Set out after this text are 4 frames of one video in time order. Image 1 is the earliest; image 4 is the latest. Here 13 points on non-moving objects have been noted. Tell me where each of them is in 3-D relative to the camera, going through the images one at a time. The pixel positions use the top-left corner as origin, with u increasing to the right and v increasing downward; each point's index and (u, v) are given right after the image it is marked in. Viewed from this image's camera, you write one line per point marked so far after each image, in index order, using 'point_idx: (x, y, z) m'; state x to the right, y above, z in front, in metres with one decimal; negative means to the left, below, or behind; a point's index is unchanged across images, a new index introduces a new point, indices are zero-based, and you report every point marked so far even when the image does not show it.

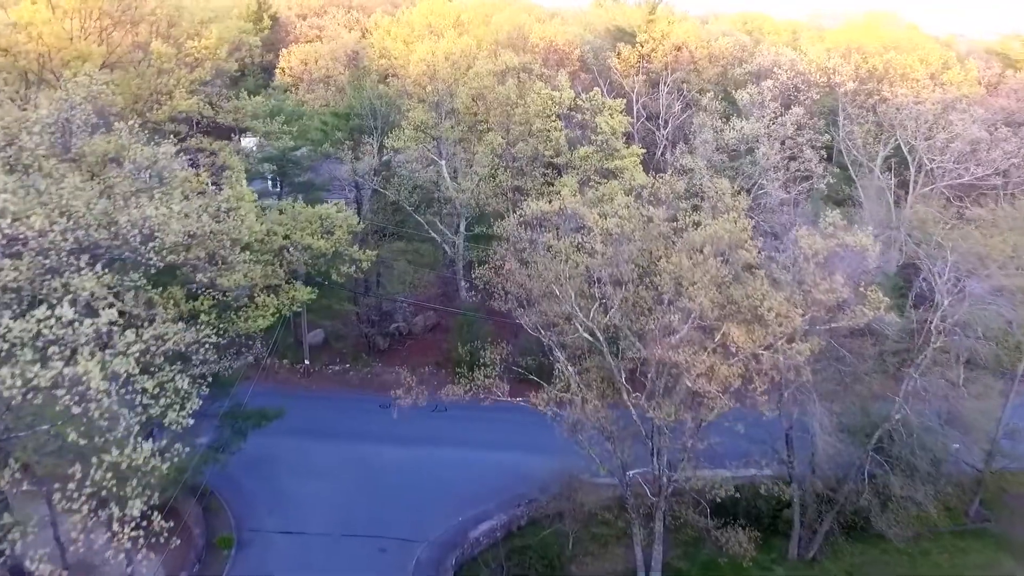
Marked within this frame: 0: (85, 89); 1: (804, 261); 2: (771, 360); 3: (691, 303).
0: (-6.1, +2.8, +10.8) m
1: (+4.6, +0.4, +11.8) m
2: (+3.9, -1.1, +11.4) m
3: (+2.7, -0.2, +11.3) m
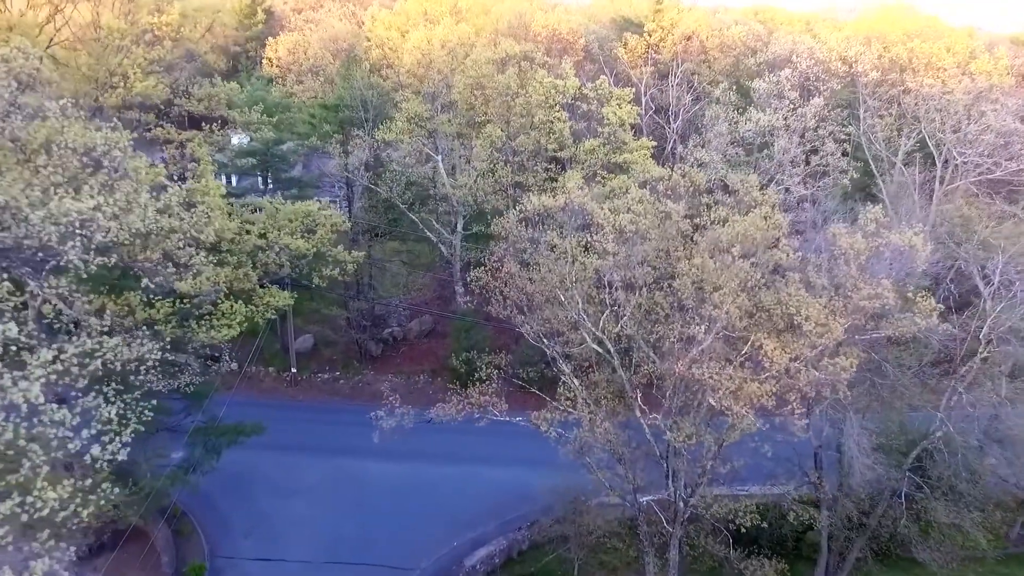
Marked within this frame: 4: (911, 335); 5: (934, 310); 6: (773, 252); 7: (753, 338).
0: (-6.1, +2.8, +9.4) m
1: (+4.6, +0.4, +10.4) m
2: (+3.9, -1.2, +10.0) m
3: (+2.7, -0.3, +9.9) m
4: (+5.7, -0.7, +10.8) m
5: (+6.0, -0.3, +10.7) m
6: (+3.6, +0.5, +10.3) m
7: (+3.2, -0.7, +10.0) m
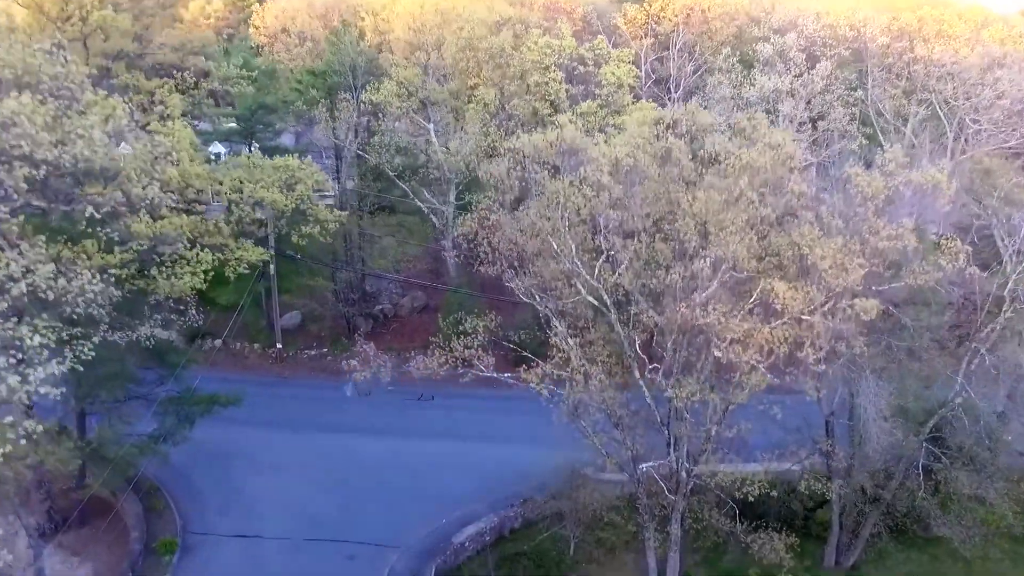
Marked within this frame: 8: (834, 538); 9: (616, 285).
0: (-6.3, +3.5, +8.5) m
1: (+4.4, +1.1, +9.6) m
2: (+3.8, -0.4, +9.2) m
3: (+2.5, +0.4, +9.0) m
4: (+5.5, +0.1, +10.0) m
5: (+5.8, +0.4, +9.9) m
6: (+3.4, +1.2, +9.4) m
7: (+3.0, +0.1, +9.1) m
8: (+5.7, -4.4, +13.3) m
9: (+1.4, 0.0, +10.3) m
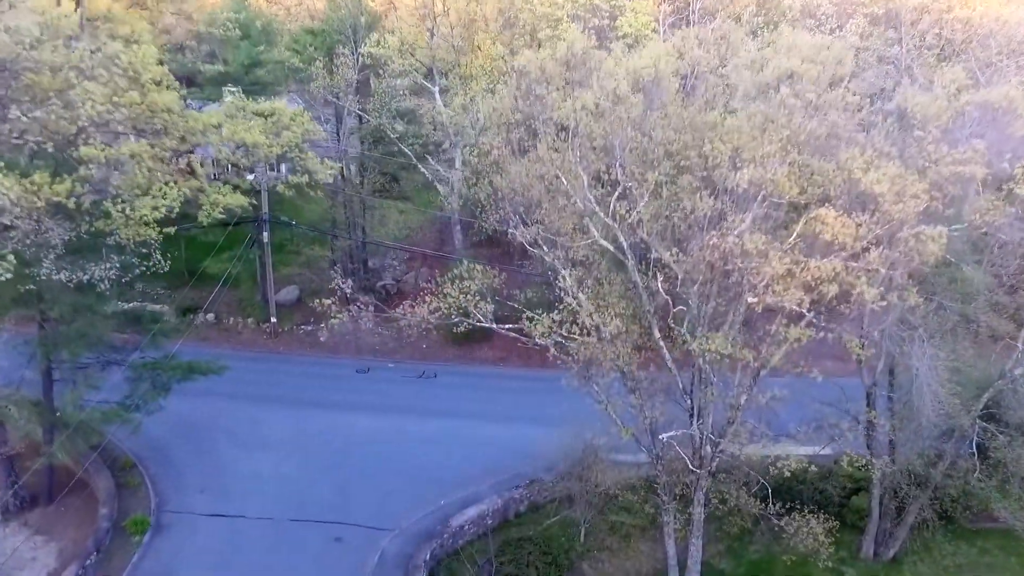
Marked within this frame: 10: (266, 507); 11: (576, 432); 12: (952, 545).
0: (-6.2, +4.2, +7.4) m
1: (+4.5, +1.8, +8.2) m
2: (+3.8, +0.2, +7.8) m
3: (+2.5, +1.1, +7.7) m
4: (+5.6, +0.7, +8.6) m
5: (+5.9, +1.1, +8.5) m
6: (+3.4, +1.9, +8.1) m
7: (+3.1, +0.7, +7.8) m
8: (+5.7, -3.7, +11.9) m
9: (+1.5, +0.7, +9.0) m
10: (-4.1, -3.7, +12.6) m
11: (+1.3, -2.9, +15.0) m
12: (+7.3, -4.2, +12.4) m
